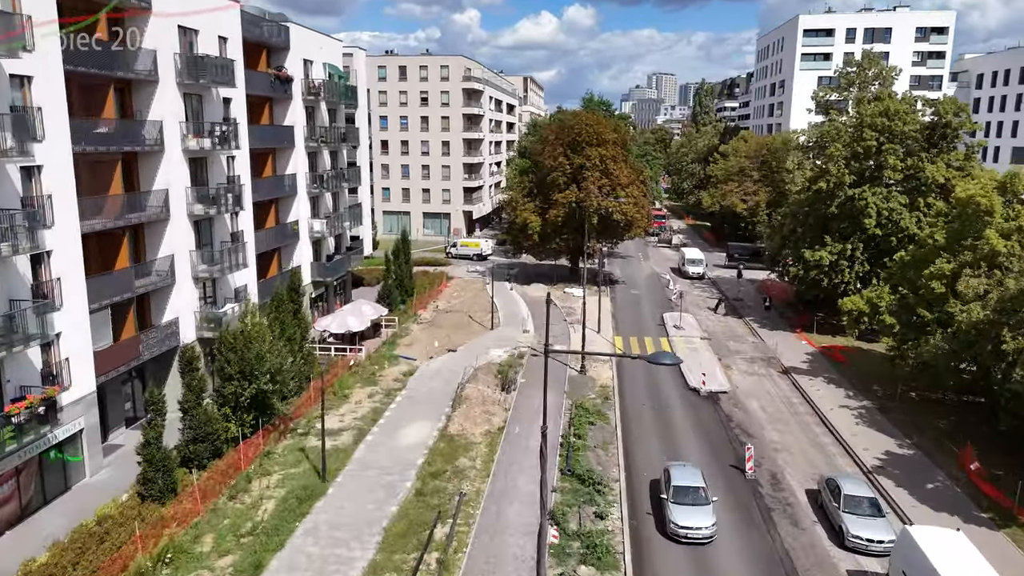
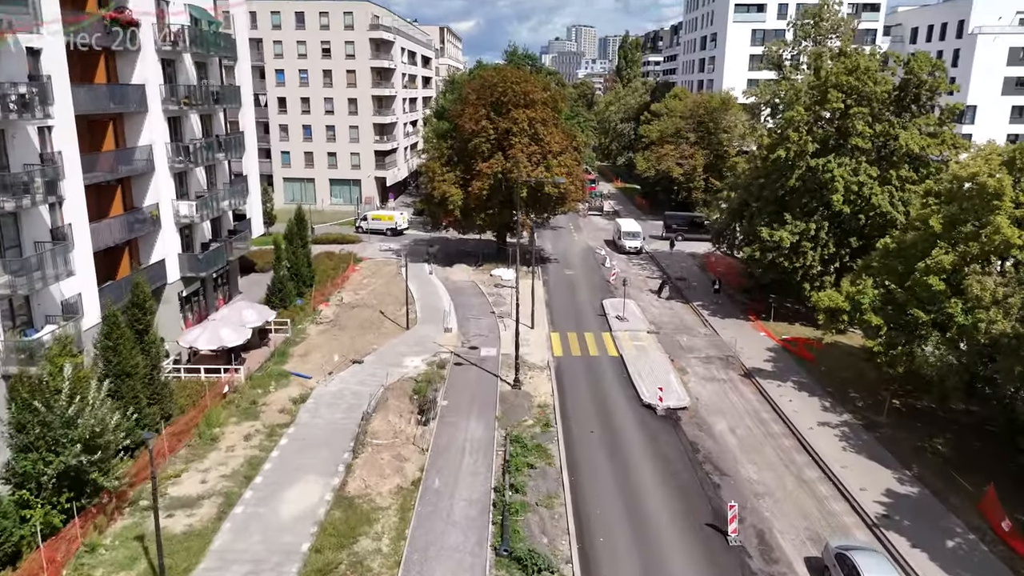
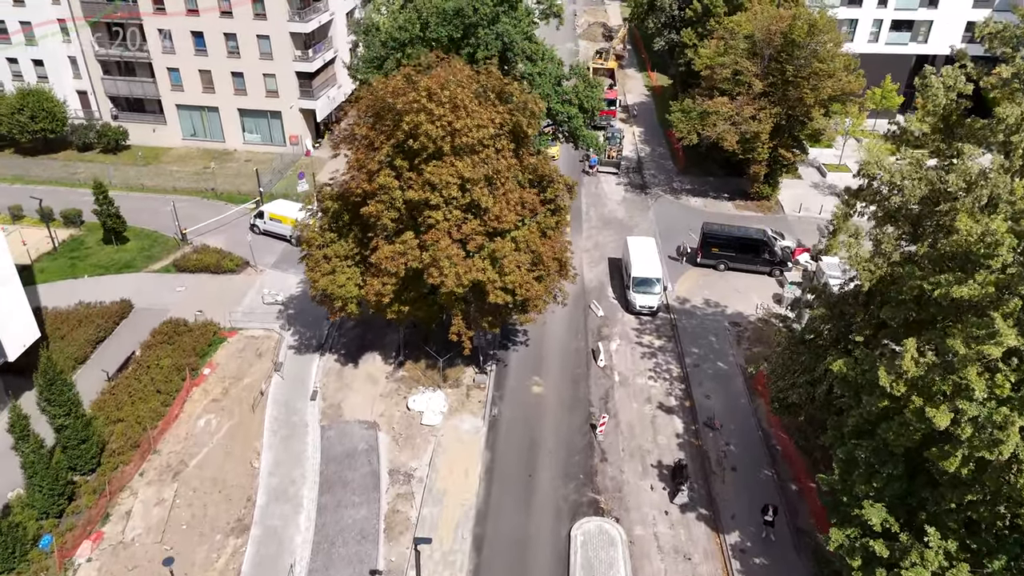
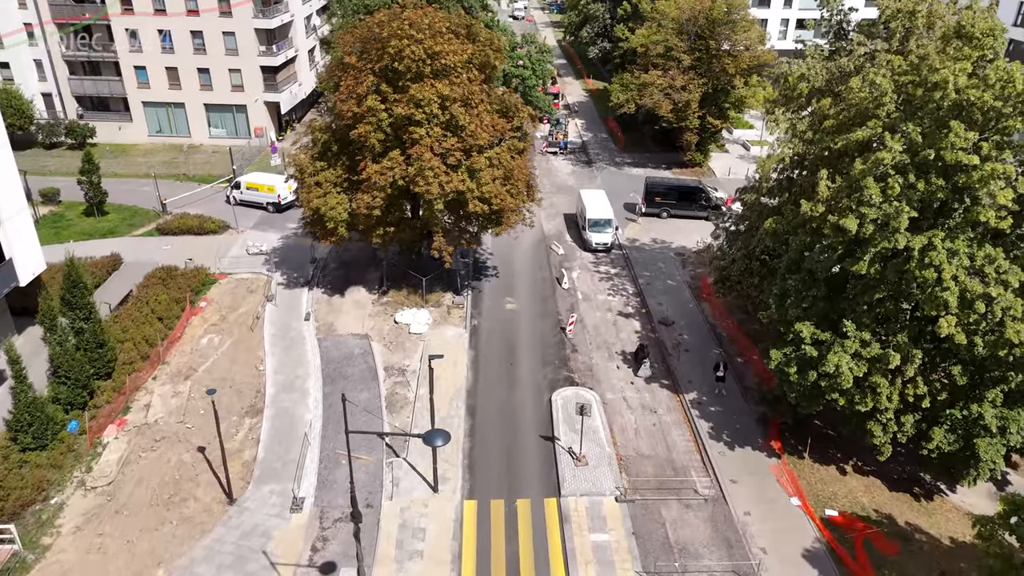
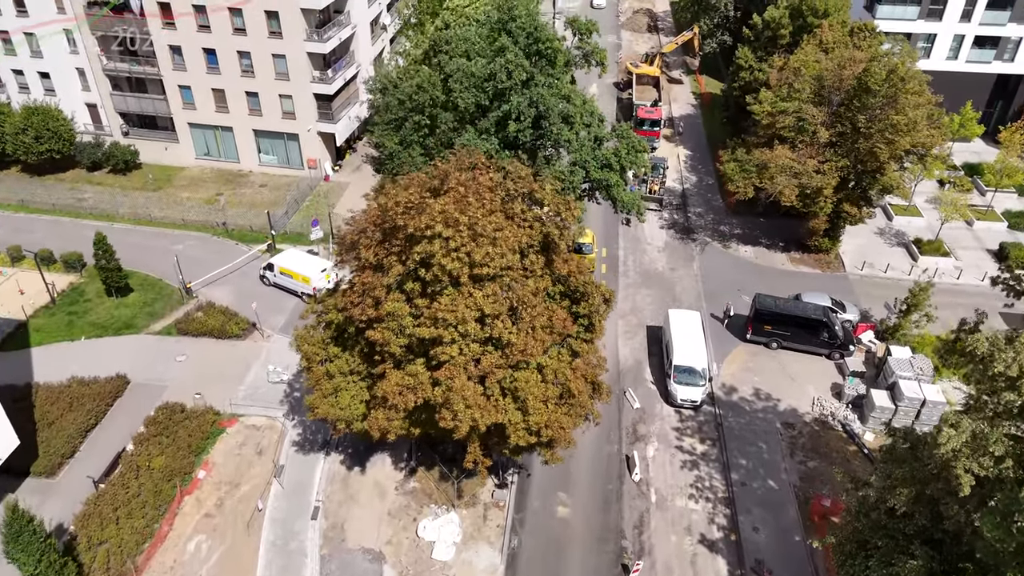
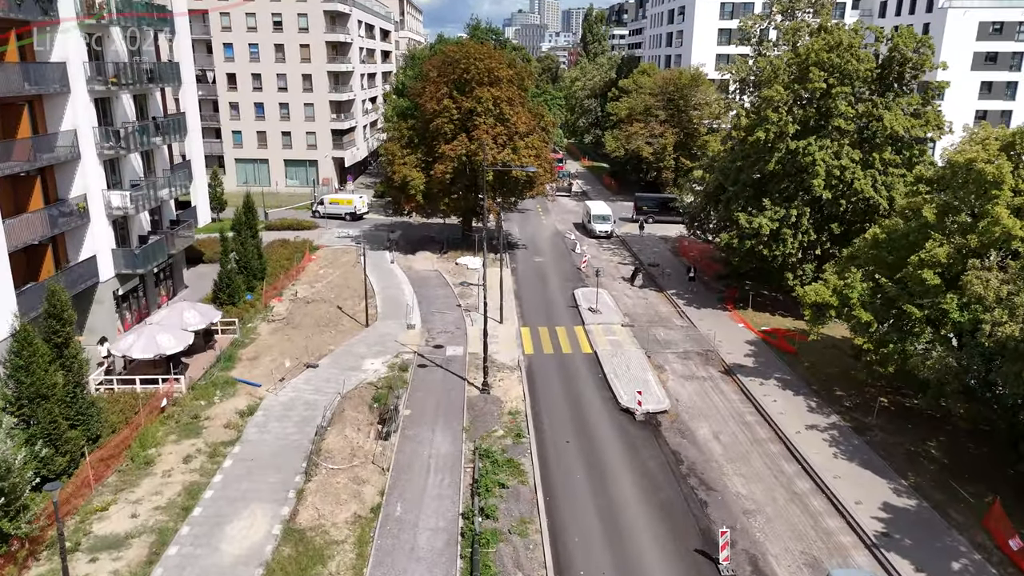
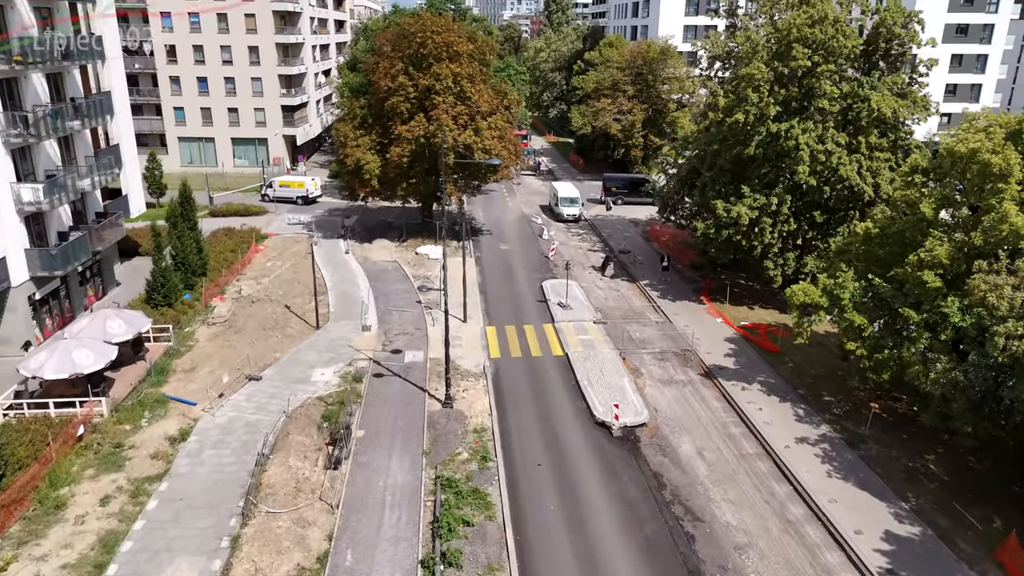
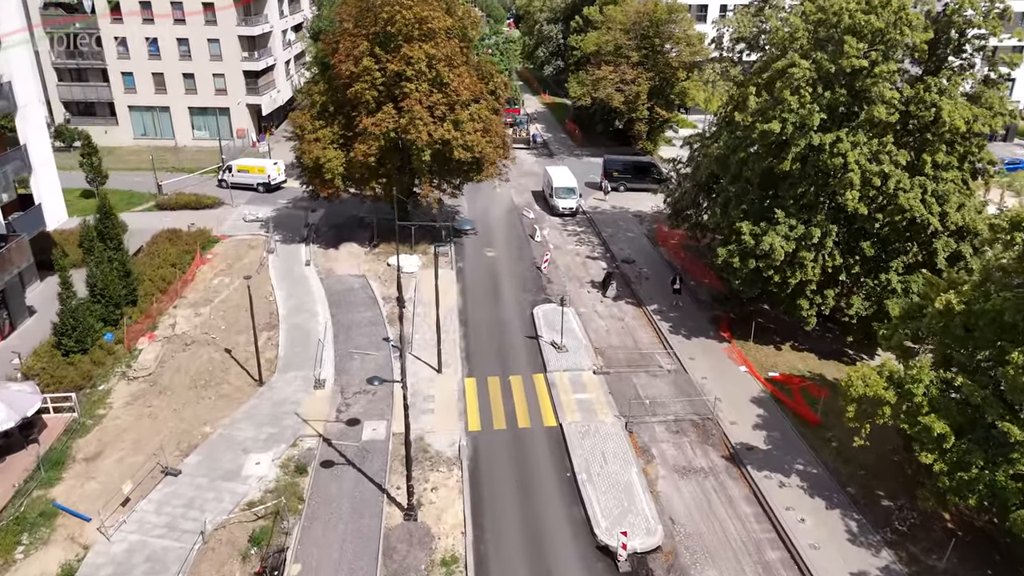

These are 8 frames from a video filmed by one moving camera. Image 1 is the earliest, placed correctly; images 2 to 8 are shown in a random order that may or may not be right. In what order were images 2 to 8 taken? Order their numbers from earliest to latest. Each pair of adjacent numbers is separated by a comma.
2, 6, 7, 8, 4, 3, 5
